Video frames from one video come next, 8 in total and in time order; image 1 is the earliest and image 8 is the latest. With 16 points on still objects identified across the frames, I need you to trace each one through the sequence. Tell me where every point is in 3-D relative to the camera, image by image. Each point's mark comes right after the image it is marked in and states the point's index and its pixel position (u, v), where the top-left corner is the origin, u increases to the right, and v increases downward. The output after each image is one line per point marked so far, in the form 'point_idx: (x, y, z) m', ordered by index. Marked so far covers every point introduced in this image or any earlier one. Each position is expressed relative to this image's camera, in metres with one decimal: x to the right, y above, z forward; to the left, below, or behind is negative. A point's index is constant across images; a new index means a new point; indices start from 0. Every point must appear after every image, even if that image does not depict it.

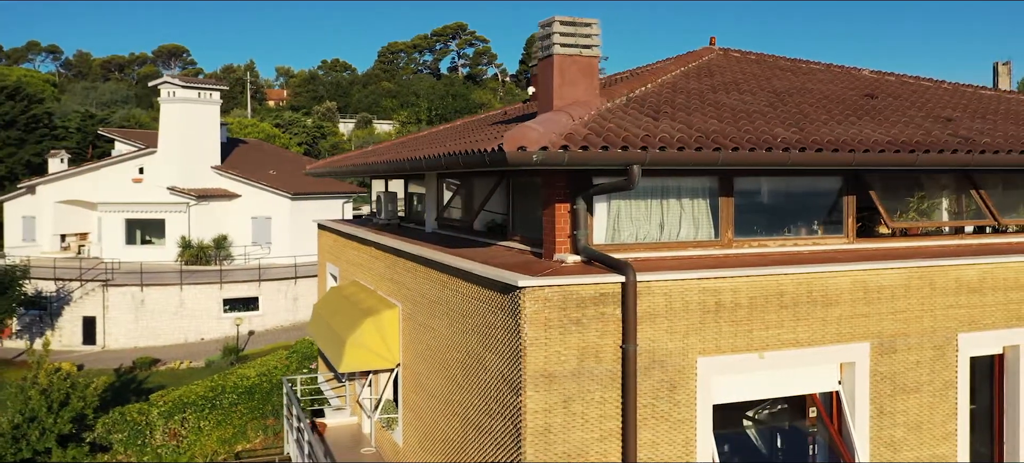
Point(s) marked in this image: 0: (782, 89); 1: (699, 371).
0: (+4.4, +2.3, +11.8) m
1: (+2.0, -1.5, +7.7) m
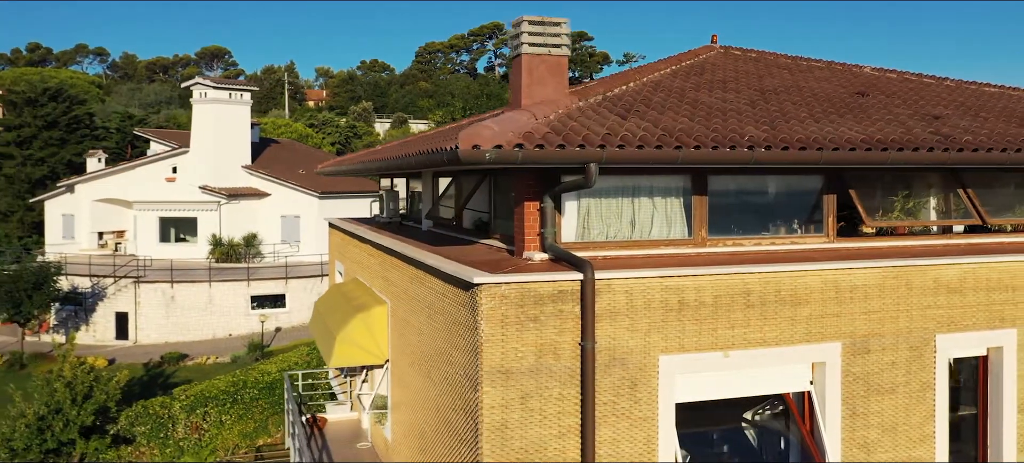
0: (+4.2, +2.3, +11.7) m
1: (+1.6, -1.5, +7.7) m
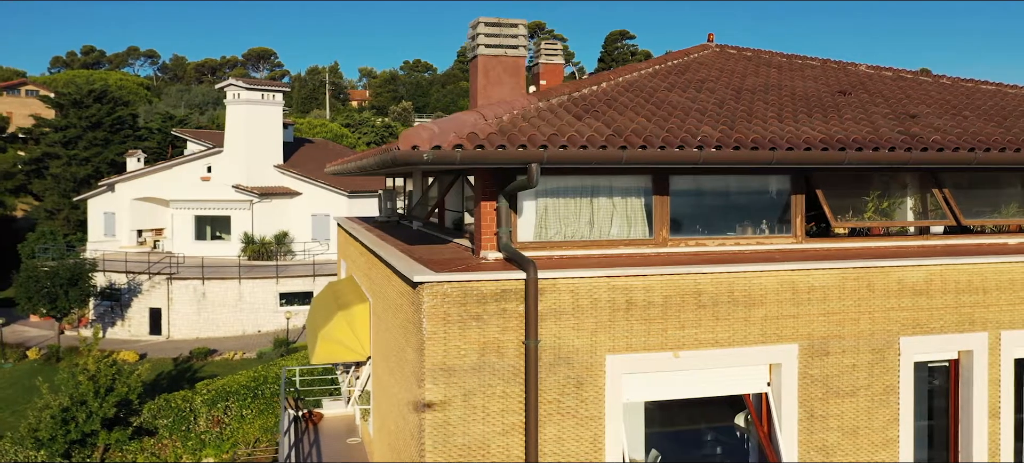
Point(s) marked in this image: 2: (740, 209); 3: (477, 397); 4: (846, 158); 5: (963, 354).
0: (+3.8, +2.3, +11.6) m
1: (+1.0, -1.5, +7.7) m
2: (+2.9, +0.3, +9.3) m
3: (-0.4, -1.7, +7.4) m
4: (+3.8, +0.8, +8.2) m
5: (+5.6, -1.5, +9.0) m
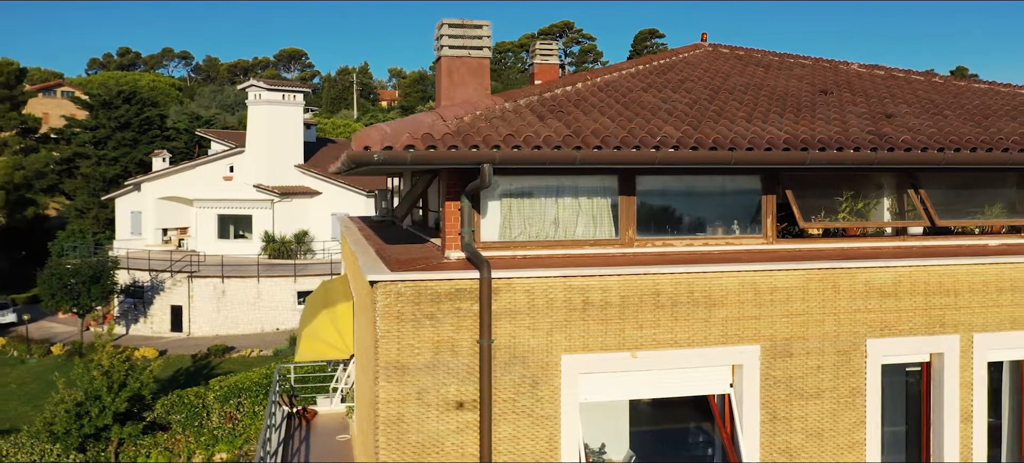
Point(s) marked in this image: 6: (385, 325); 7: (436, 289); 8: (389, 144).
0: (+3.5, +2.3, +11.5) m
1: (+0.5, -1.5, +7.7) m
2: (+2.5, +0.3, +9.2) m
3: (-0.8, -1.7, +7.4) m
4: (+3.3, +0.8, +8.1) m
5: (+5.2, -1.5, +8.9) m
6: (-1.3, -0.9, +7.3) m
7: (-0.8, -0.6, +7.4) m
8: (-1.2, +0.9, +7.2) m
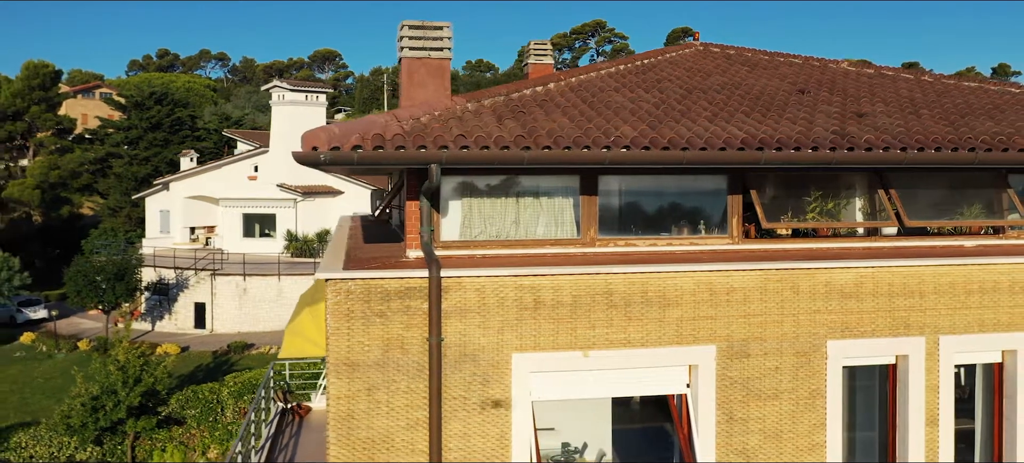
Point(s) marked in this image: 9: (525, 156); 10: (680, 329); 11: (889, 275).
0: (+3.1, +2.3, +11.4) m
1: (0.0, -1.5, +7.8) m
2: (+2.1, +0.3, +9.2) m
3: (-1.4, -1.7, +7.6) m
4: (+2.8, +0.8, +8.1) m
5: (+4.7, -1.5, +8.7) m
6: (-1.8, -0.9, +7.4) m
7: (-1.3, -0.6, +7.5) m
8: (-1.8, +0.9, +7.3) m
9: (+0.1, +0.8, +7.6) m
10: (+1.9, -1.1, +8.1) m
11: (+4.4, -0.5, +8.5) m
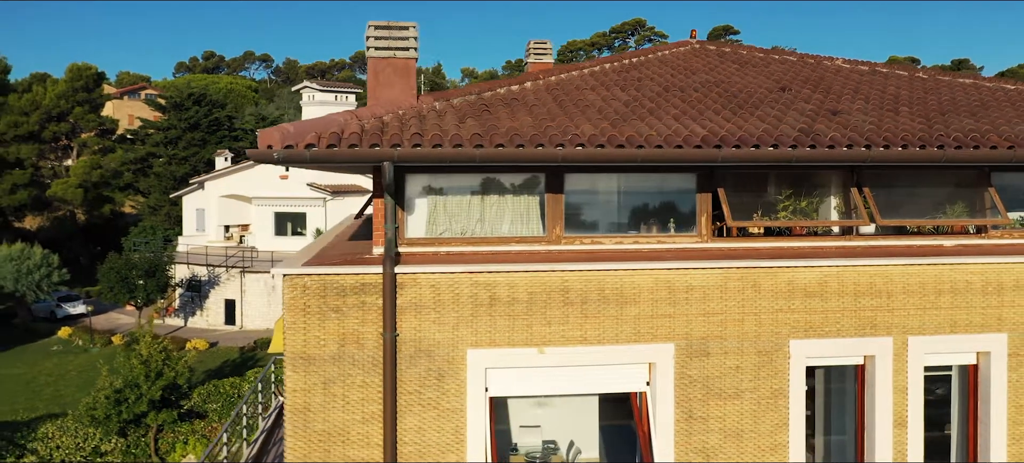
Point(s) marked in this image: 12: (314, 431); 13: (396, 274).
0: (+2.8, +2.3, +11.4) m
1: (-0.5, -1.4, +7.9) m
2: (+1.6, +0.3, +9.2) m
3: (-1.9, -1.6, +7.7) m
4: (+2.3, +0.8, +8.1) m
5: (+4.2, -1.5, +8.6) m
6: (-2.3, -0.9, +7.6) m
7: (-1.8, -0.5, +7.7) m
8: (-2.3, +0.9, +7.4) m
9: (-0.3, +0.8, +7.7) m
10: (+1.4, -1.1, +8.1) m
11: (+4.0, -0.5, +8.4) m
12: (-2.1, -2.1, +7.7) m
13: (-1.2, -0.5, +7.7) m
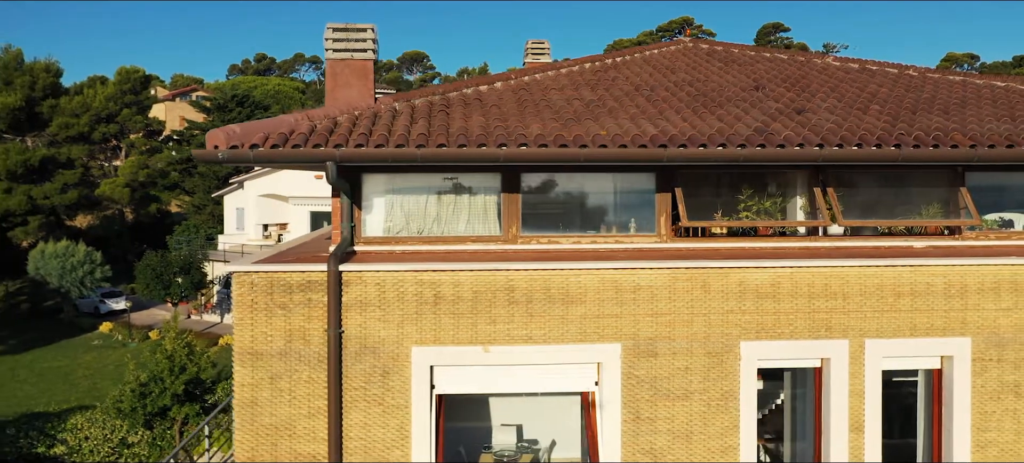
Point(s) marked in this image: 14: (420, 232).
0: (+2.4, +2.3, +11.3) m
1: (-1.1, -1.4, +8.0) m
2: (+1.1, +0.3, +9.2) m
3: (-2.5, -1.6, +7.9) m
4: (+1.7, +0.8, +8.0) m
5: (+3.7, -1.5, +8.5) m
6: (-2.9, -0.9, +7.8) m
7: (-2.4, -0.5, +7.9) m
8: (-2.9, +0.9, +7.7) m
9: (-1.0, +0.8, +7.8) m
10: (+0.8, -1.1, +8.1) m
11: (+3.4, -0.5, +8.3) m
12: (-2.7, -2.1, +7.9) m
13: (-1.9, -0.4, +7.9) m
14: (-1.2, 0.0, +9.1) m
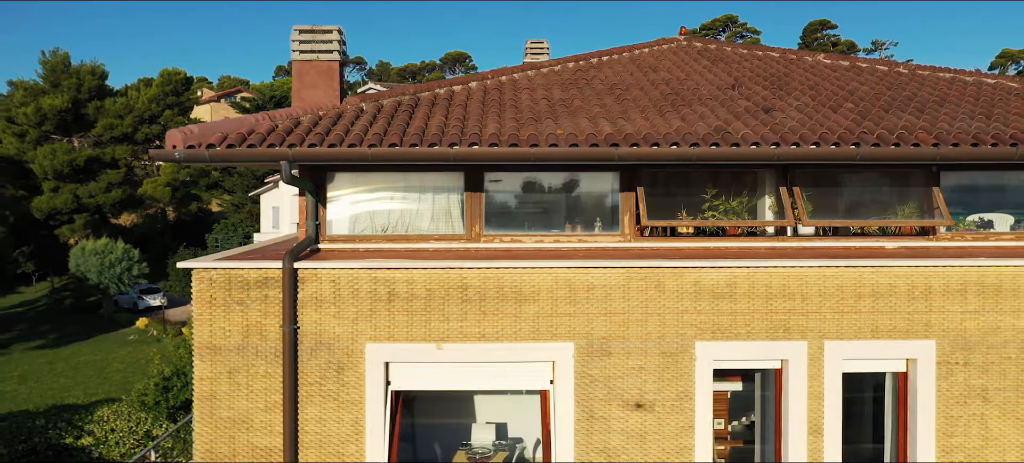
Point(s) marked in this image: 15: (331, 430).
0: (+2.0, +2.3, +11.2) m
1: (-1.6, -1.4, +8.1) m
2: (+0.6, +0.3, +9.2) m
3: (-3.0, -1.6, +8.1) m
4: (+1.2, +0.9, +8.0) m
5: (+3.1, -1.5, +8.4) m
6: (-3.5, -0.9, +8.0) m
7: (-3.0, -0.5, +8.0) m
8: (-3.4, +1.0, +7.9) m
9: (-1.5, +0.9, +7.9) m
10: (+0.3, -1.1, +8.2) m
11: (+2.9, -0.5, +8.2) m
12: (-3.3, -2.1, +8.1) m
13: (-2.4, -0.4, +8.0) m
14: (-1.6, 0.0, +9.3) m
15: (-2.0, -2.2, +8.1) m
